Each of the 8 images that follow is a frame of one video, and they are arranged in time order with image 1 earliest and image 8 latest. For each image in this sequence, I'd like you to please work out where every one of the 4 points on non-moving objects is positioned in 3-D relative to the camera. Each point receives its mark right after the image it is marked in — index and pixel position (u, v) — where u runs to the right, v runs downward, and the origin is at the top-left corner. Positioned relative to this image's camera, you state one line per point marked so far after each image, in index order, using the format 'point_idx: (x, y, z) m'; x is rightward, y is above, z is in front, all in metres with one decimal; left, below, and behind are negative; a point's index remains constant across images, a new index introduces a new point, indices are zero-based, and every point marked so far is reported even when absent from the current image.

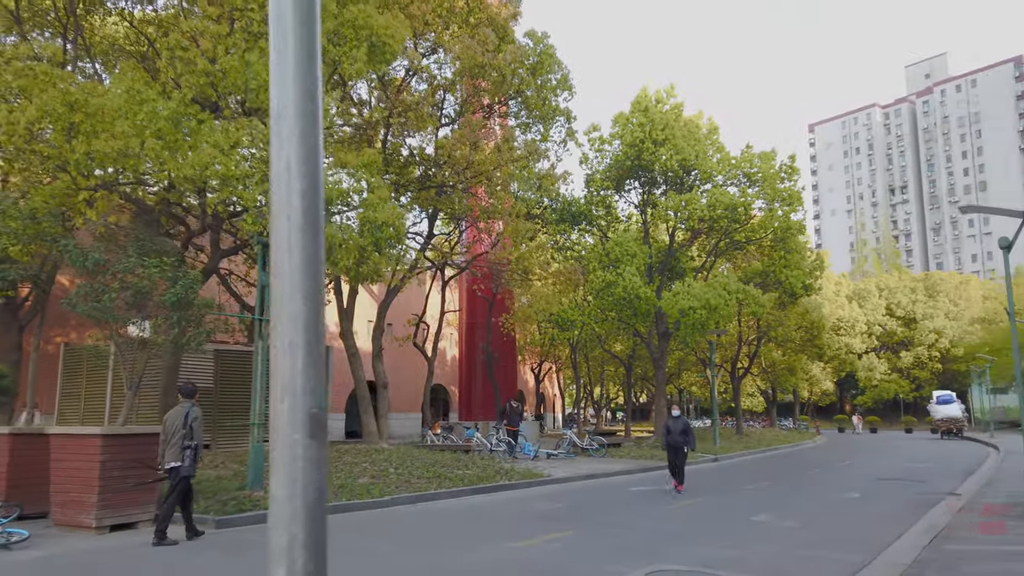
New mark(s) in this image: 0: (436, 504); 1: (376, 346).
0: (-1.3, -3.5, +12.1) m
1: (-3.4, -1.5, +19.0) m
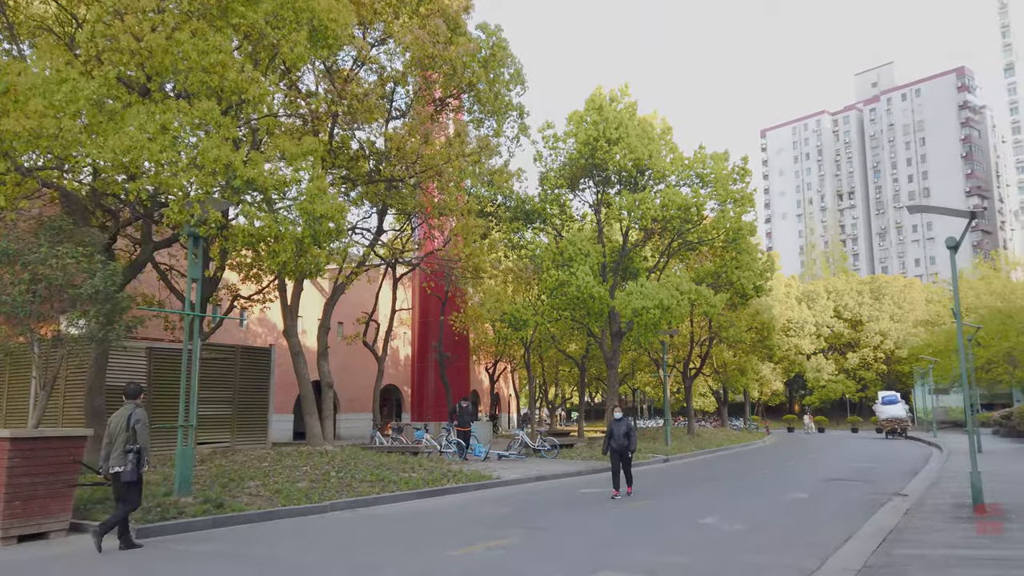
0: (-2.1, -3.4, +11.7) m
1: (-4.6, -1.4, +18.3) m
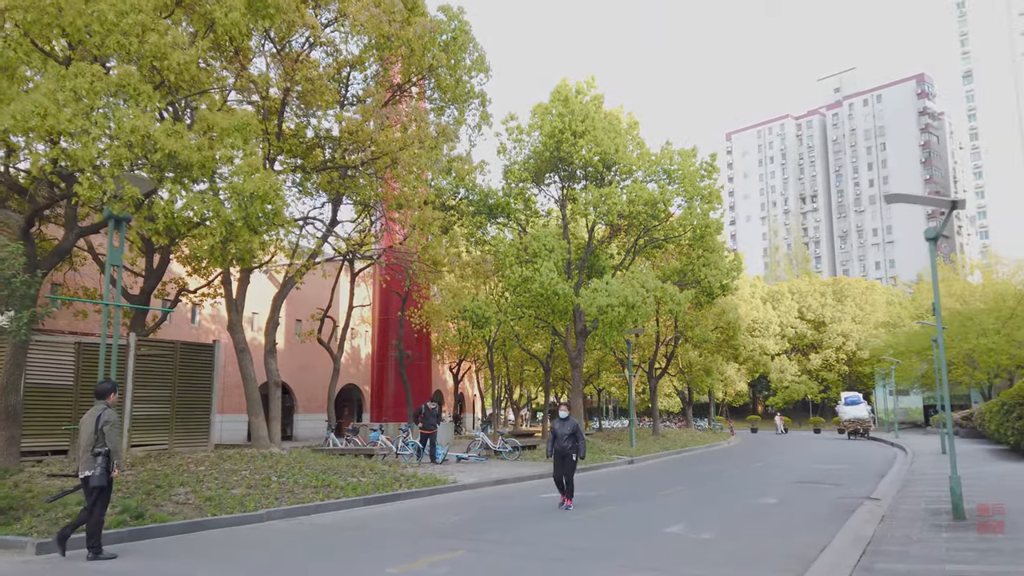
0: (-2.8, -3.3, +10.8) m
1: (-5.6, -1.3, +17.3) m
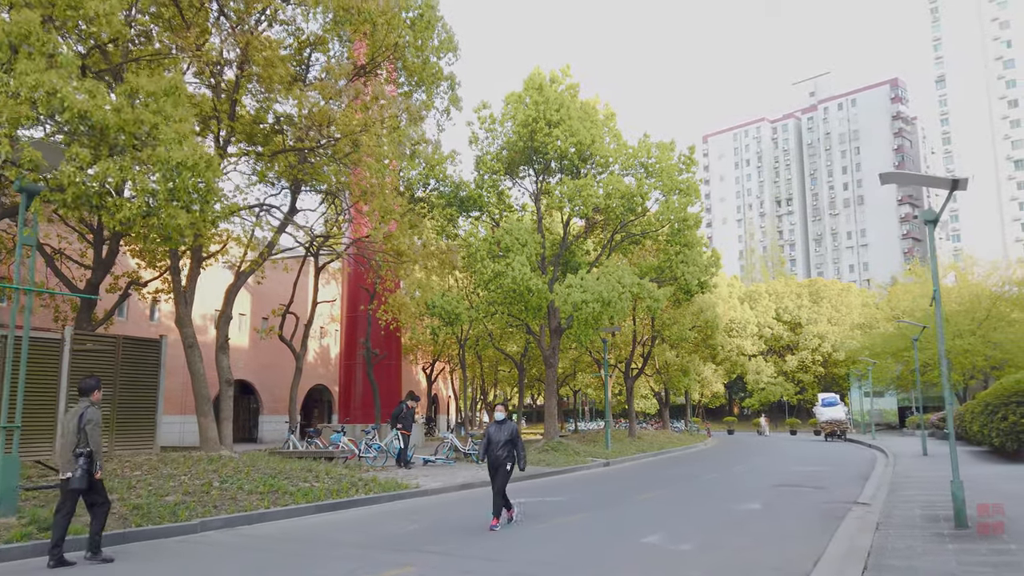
0: (-3.2, -3.1, +9.7) m
1: (-6.2, -1.1, +16.2) m
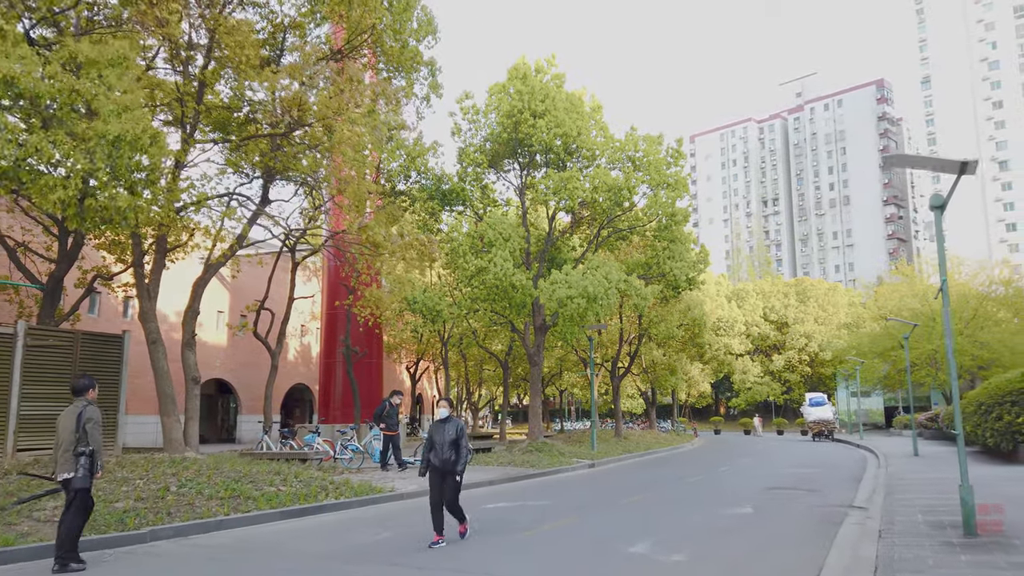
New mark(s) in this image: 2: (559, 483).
0: (-3.5, -2.9, +9.0) m
1: (-6.6, -0.9, +15.4) m
2: (+1.0, -4.0, +15.8) m
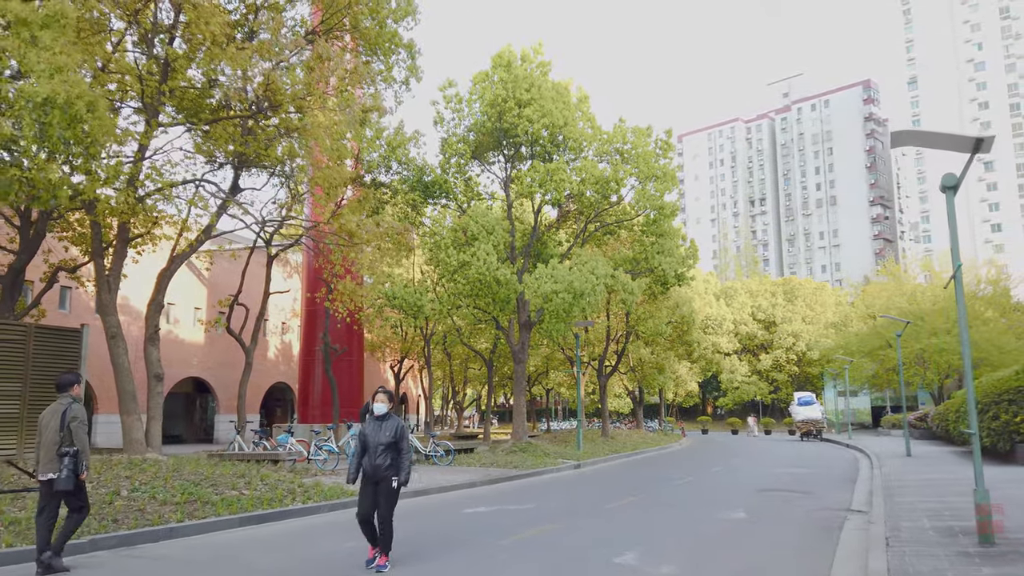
0: (-3.8, -2.8, +8.2) m
1: (-6.9, -0.8, +14.6) m
2: (+0.6, -3.9, +15.1) m
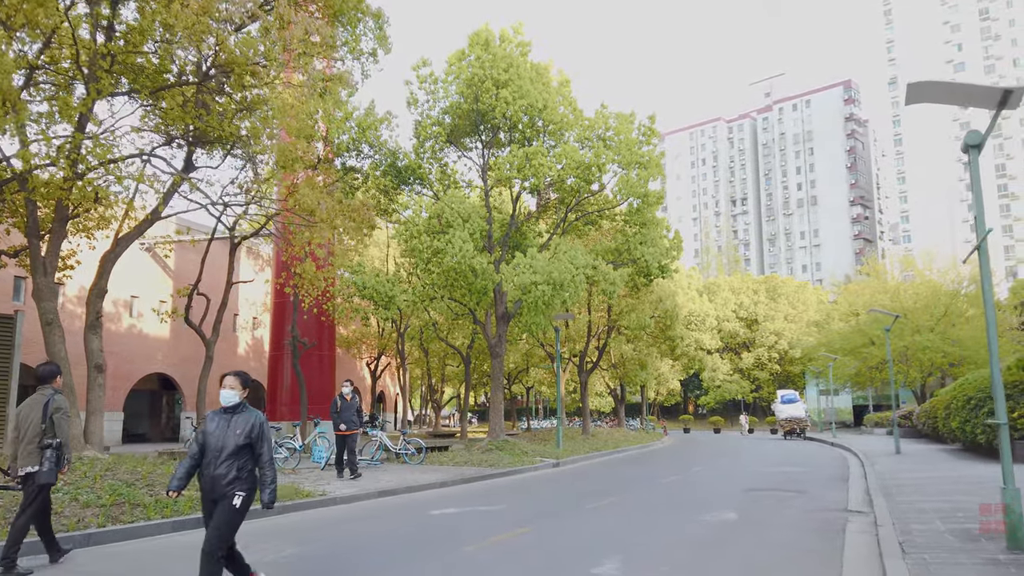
0: (-4.1, -2.5, +7.1) m
1: (-7.4, -0.5, +13.4) m
2: (+0.1, -3.6, +14.1) m
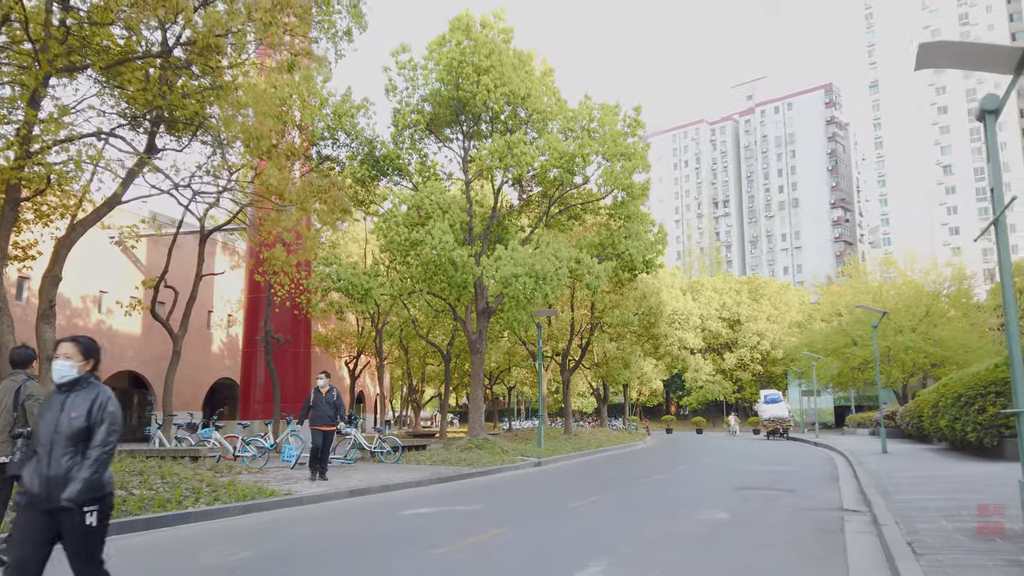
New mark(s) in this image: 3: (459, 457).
0: (-4.3, -2.3, +6.4) m
1: (-7.7, -0.3, +12.6) m
2: (-0.3, -3.5, +13.5) m
3: (-1.3, -4.0, +18.2) m
